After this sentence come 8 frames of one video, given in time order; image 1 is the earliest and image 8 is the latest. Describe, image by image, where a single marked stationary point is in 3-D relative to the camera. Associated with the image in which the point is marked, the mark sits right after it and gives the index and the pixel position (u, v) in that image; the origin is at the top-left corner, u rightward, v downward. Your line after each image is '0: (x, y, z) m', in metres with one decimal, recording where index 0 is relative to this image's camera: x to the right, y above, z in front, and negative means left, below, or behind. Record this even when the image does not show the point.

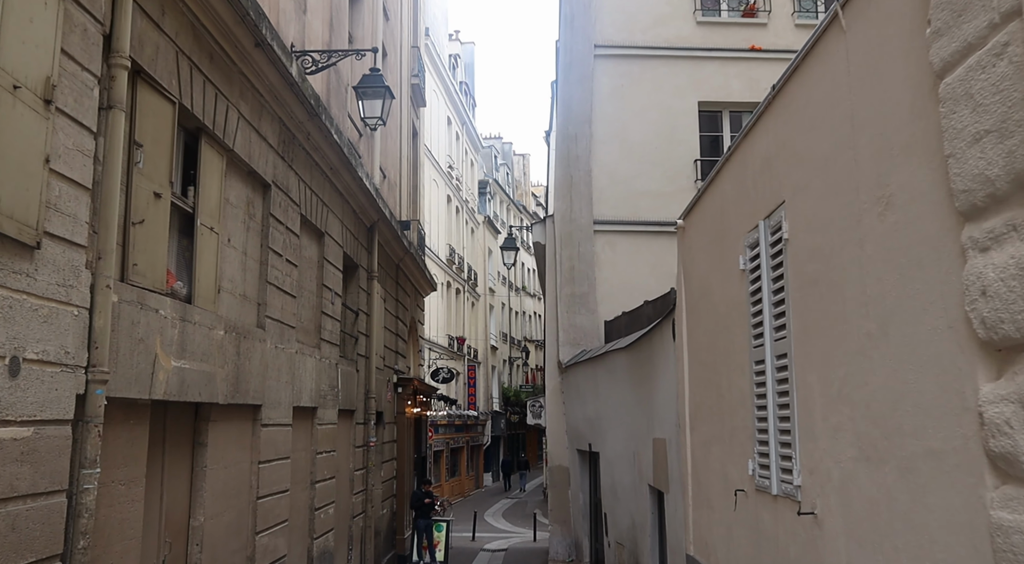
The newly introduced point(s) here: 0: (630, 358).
0: (+1.4, -0.9, +11.1) m
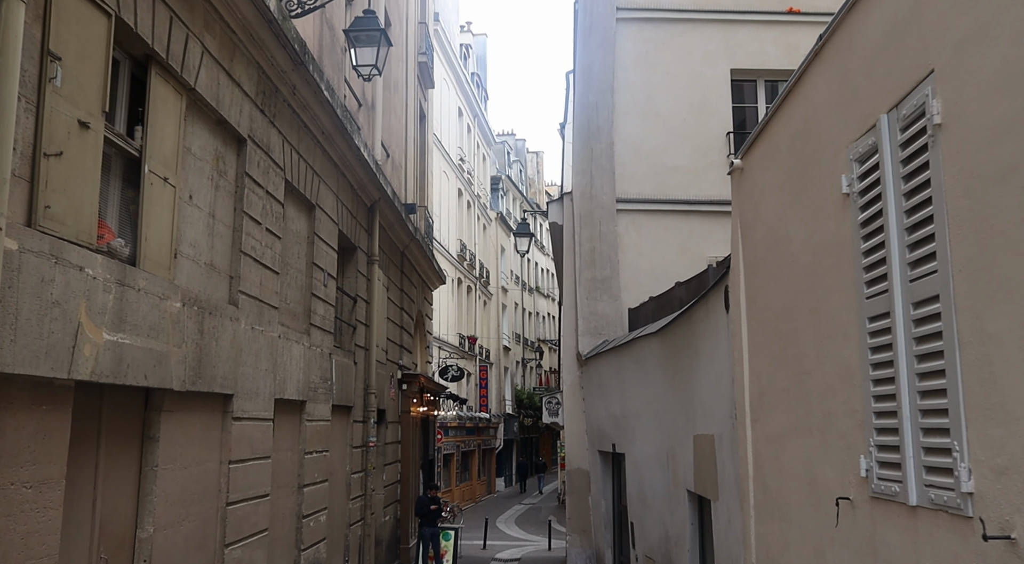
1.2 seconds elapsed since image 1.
0: (+1.5, -0.6, +9.6) m
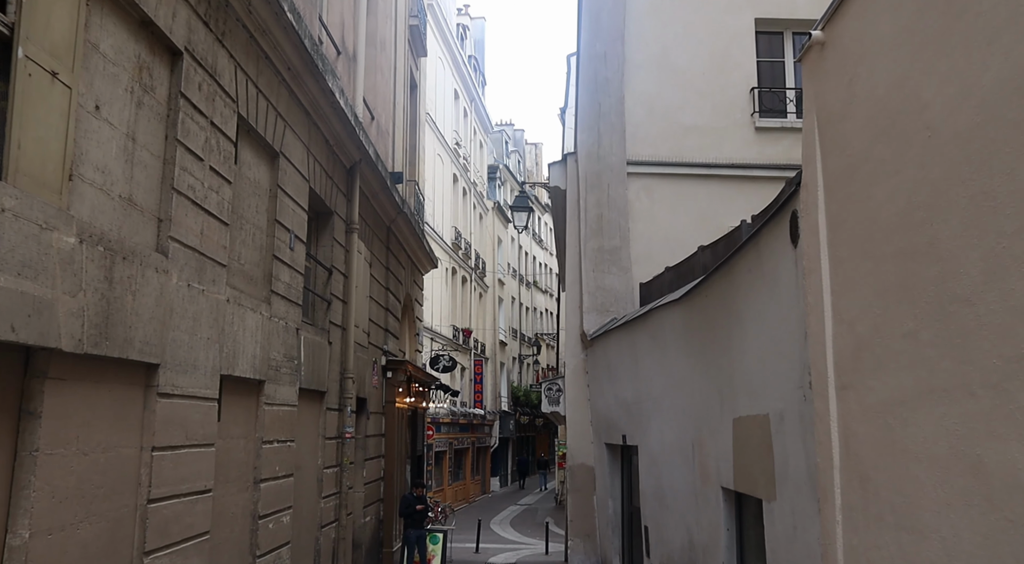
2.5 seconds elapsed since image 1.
0: (+1.5, -0.2, +8.0) m
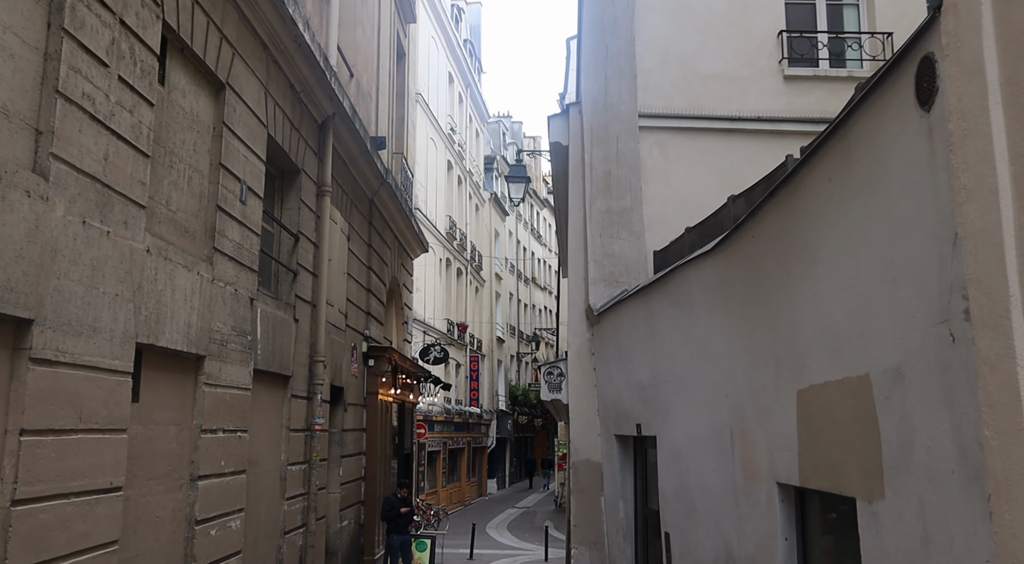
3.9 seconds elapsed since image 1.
0: (+1.4, +0.1, +6.3) m
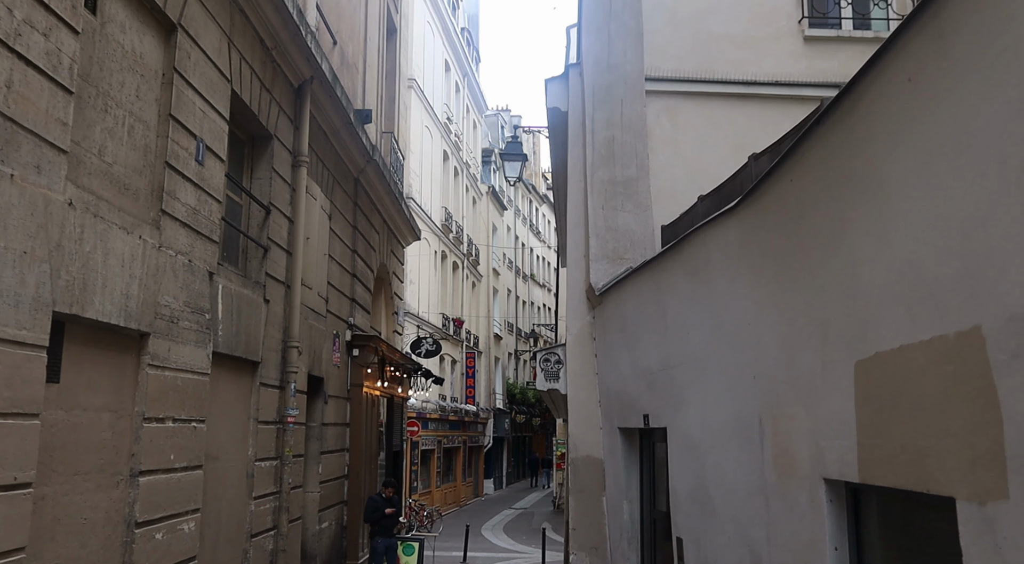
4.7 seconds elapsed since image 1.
0: (+1.4, +0.4, +5.3) m
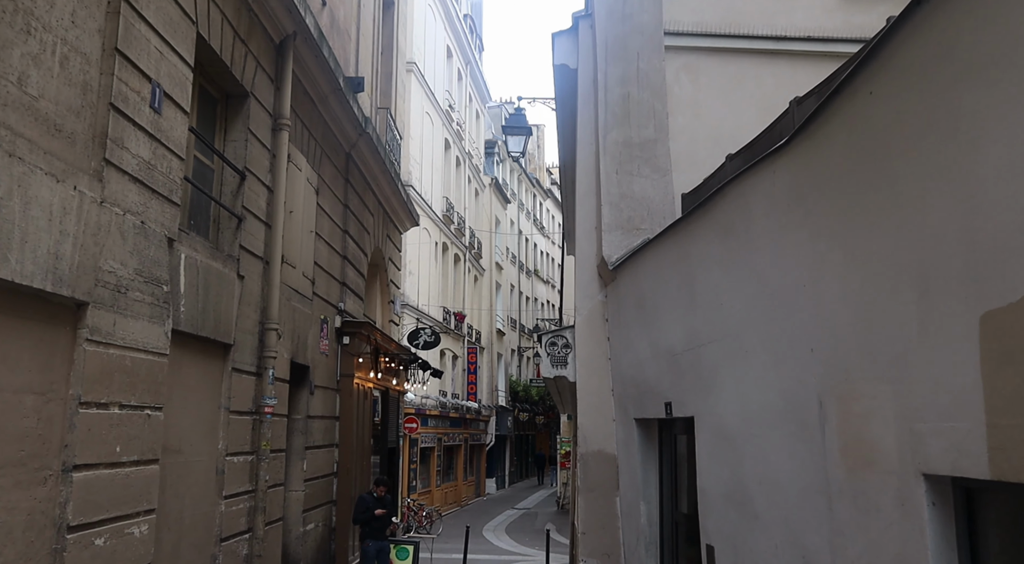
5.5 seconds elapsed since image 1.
0: (+1.4, +0.6, +4.3) m
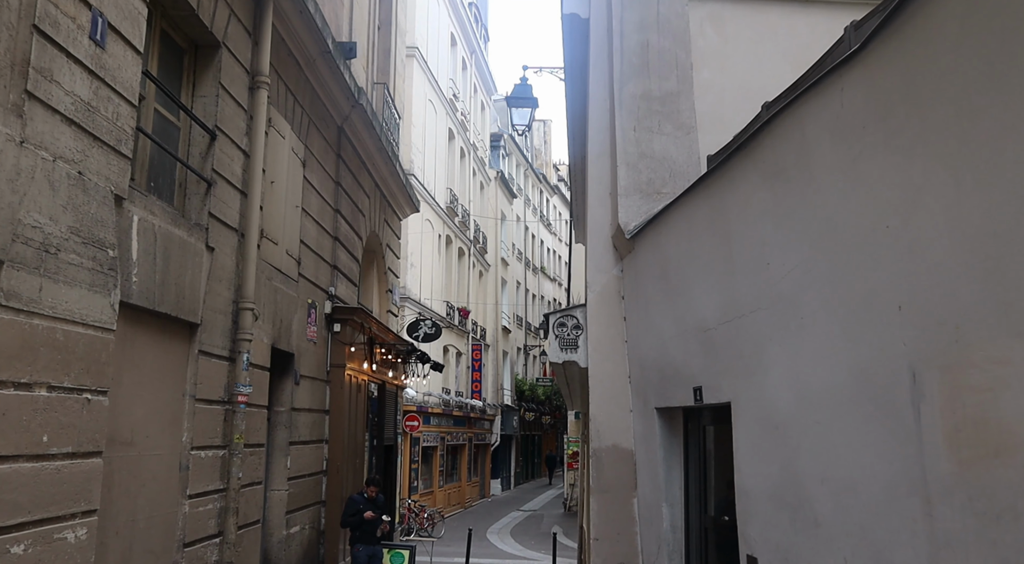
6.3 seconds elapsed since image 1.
0: (+1.4, +0.8, +3.3) m
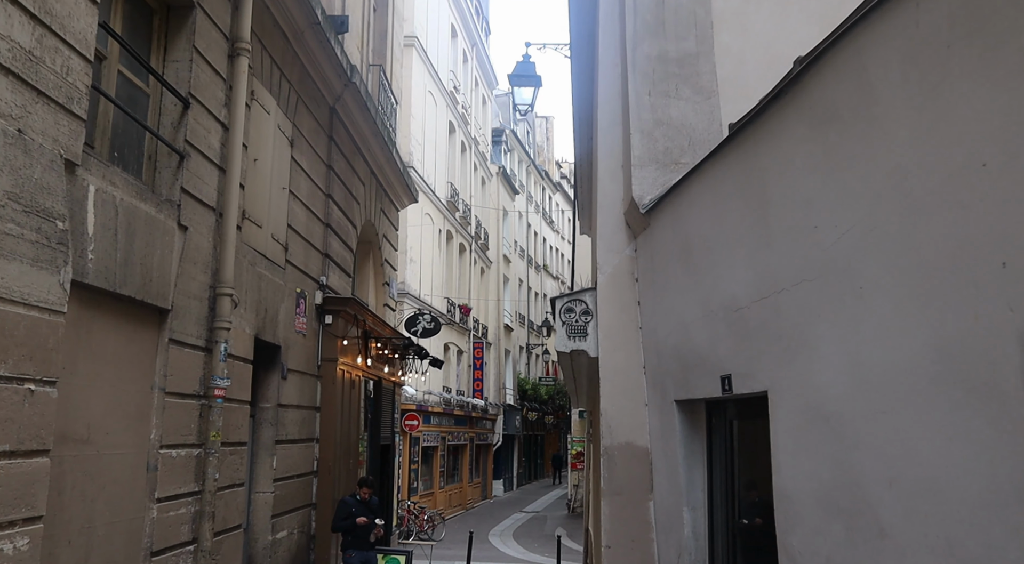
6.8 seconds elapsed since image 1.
0: (+1.4, +1.0, +2.6) m
